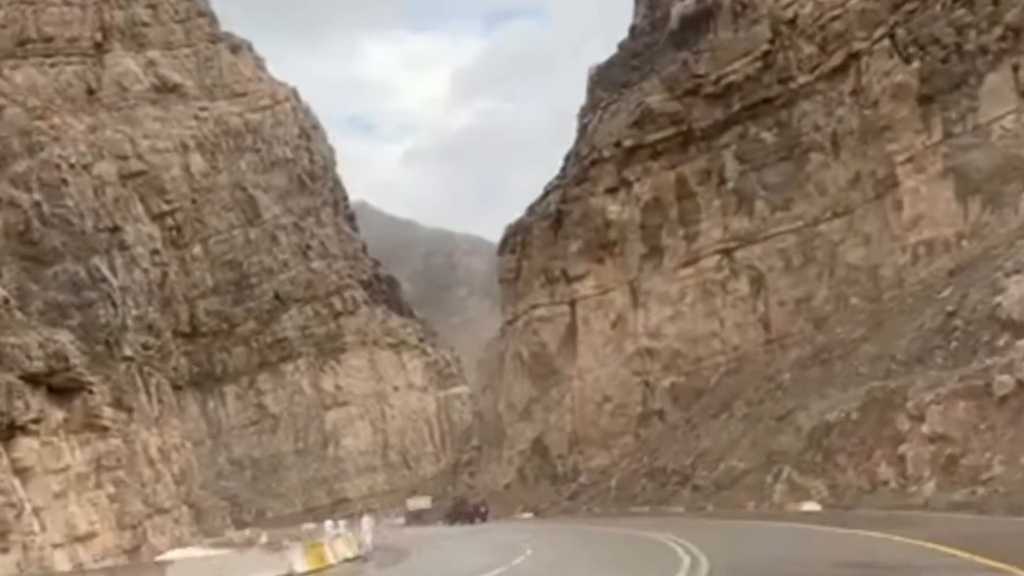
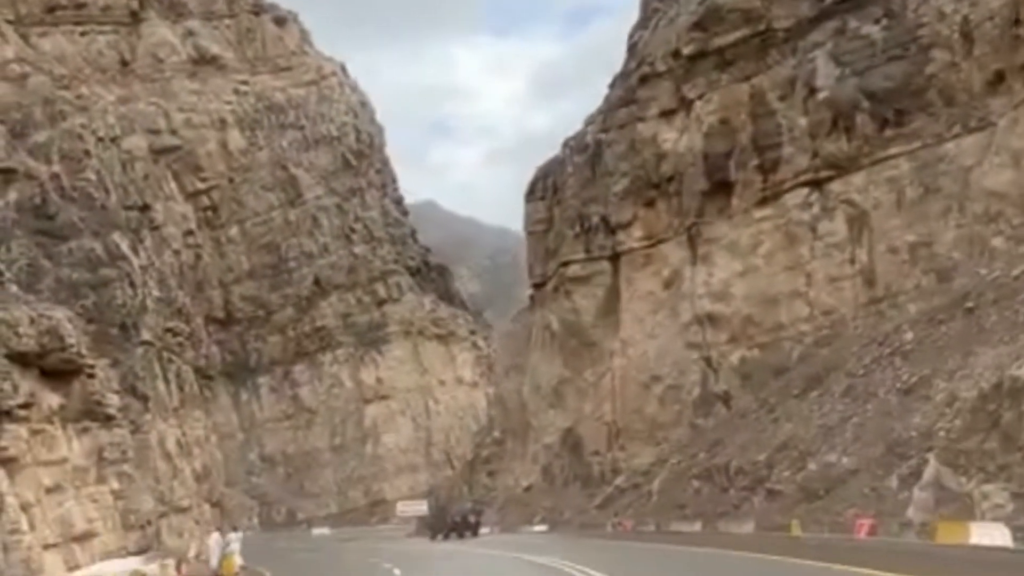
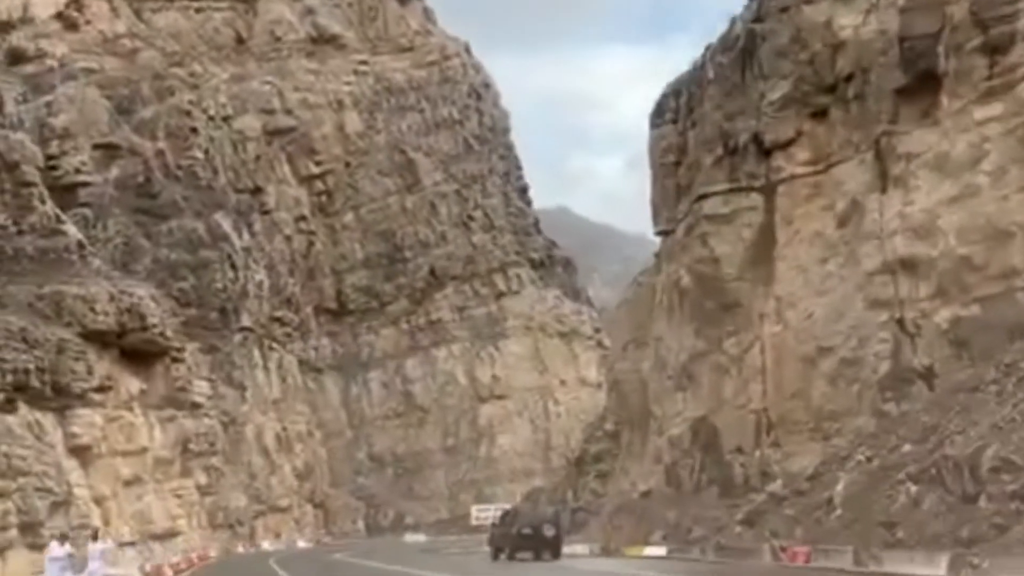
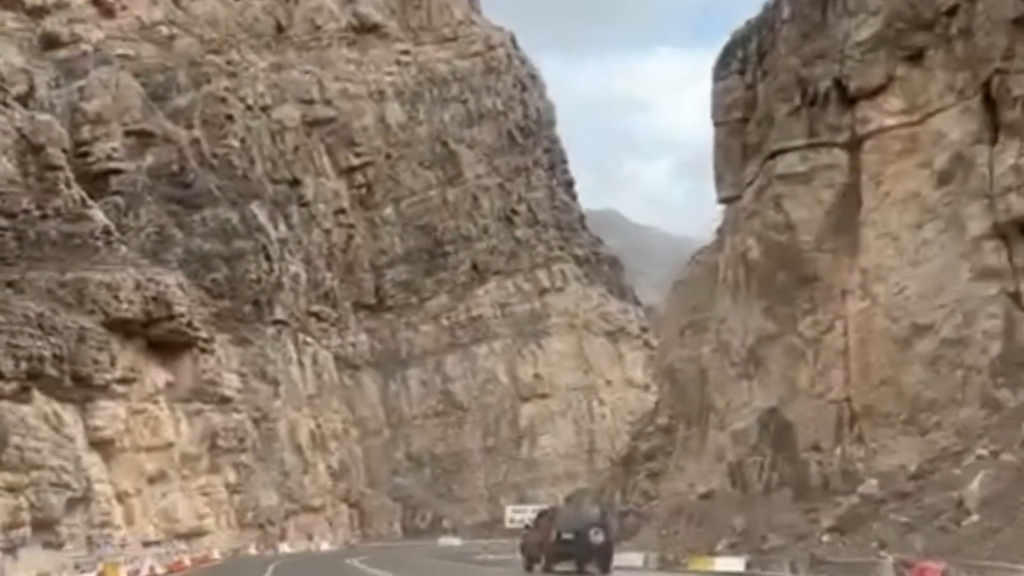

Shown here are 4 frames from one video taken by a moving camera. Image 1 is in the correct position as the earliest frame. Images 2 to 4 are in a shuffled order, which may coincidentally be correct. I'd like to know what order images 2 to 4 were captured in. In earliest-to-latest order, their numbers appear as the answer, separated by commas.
2, 3, 4
